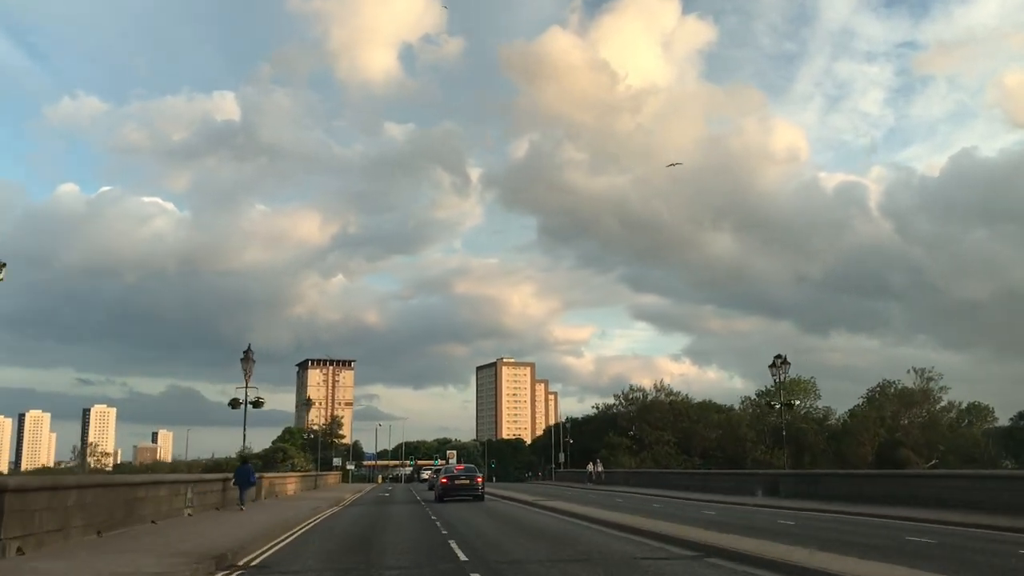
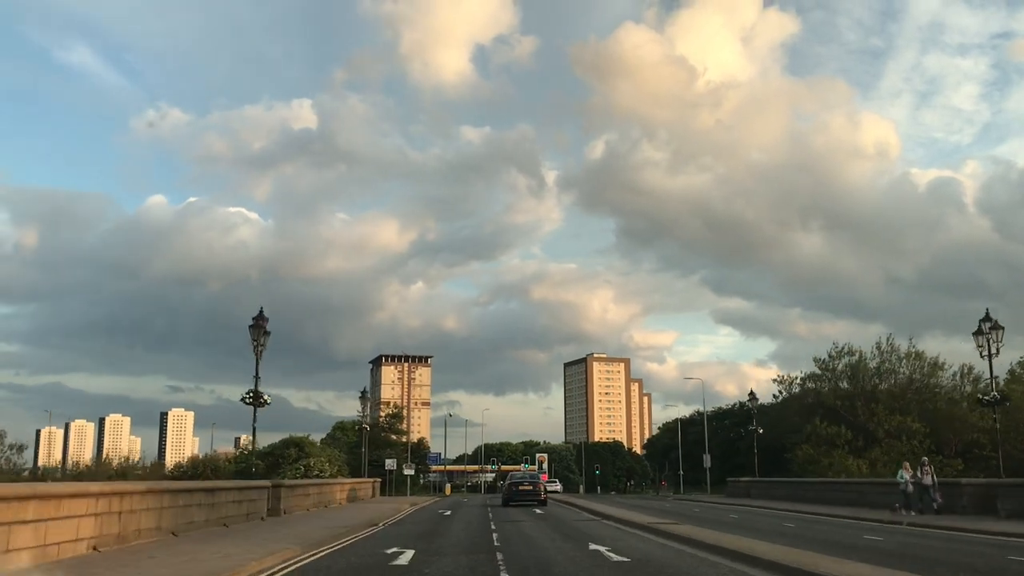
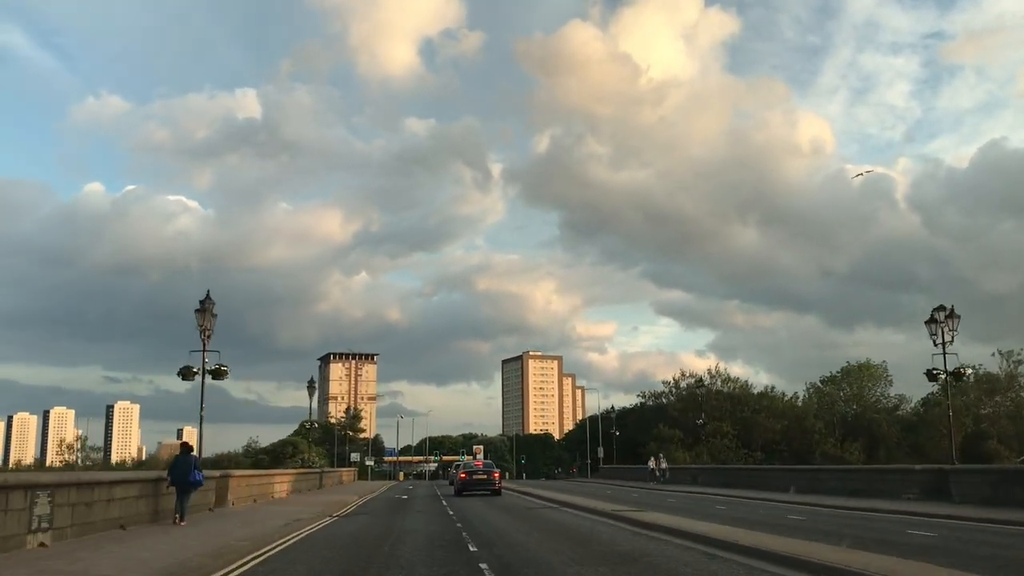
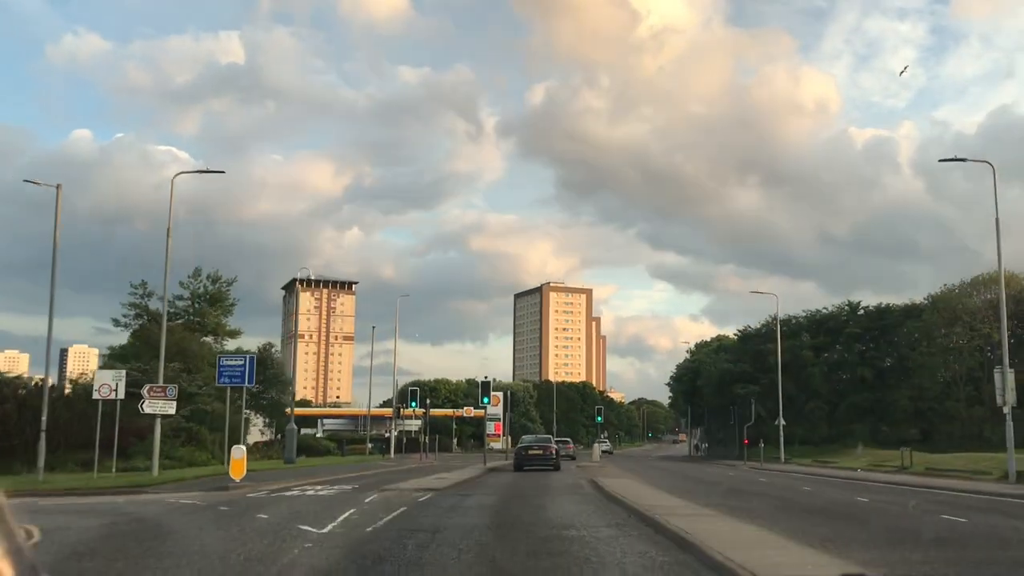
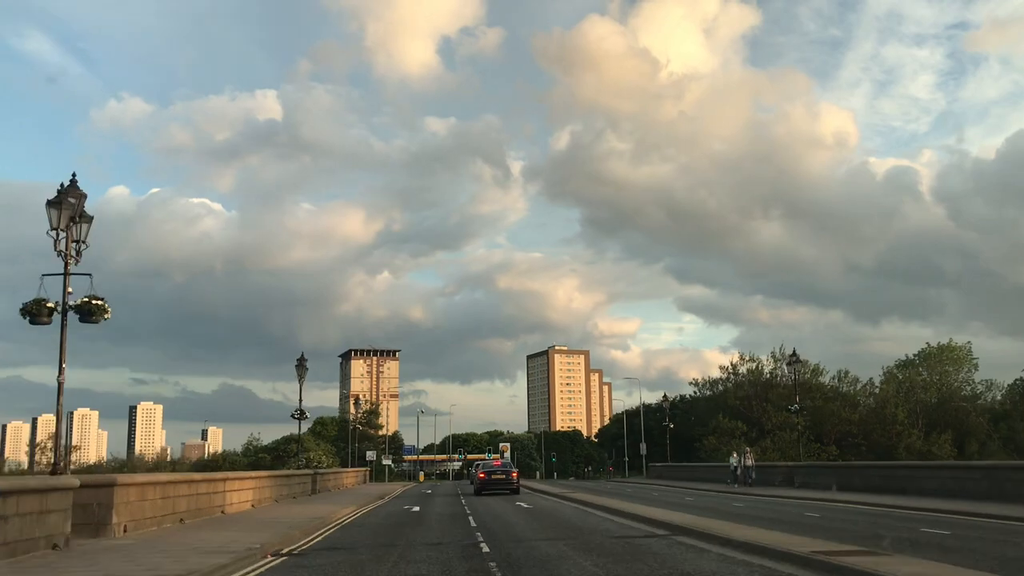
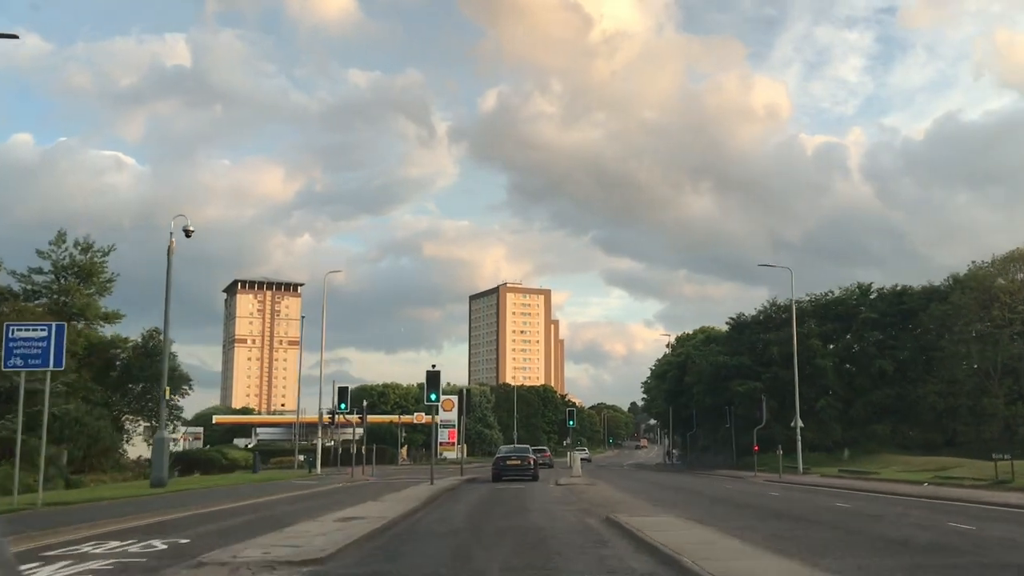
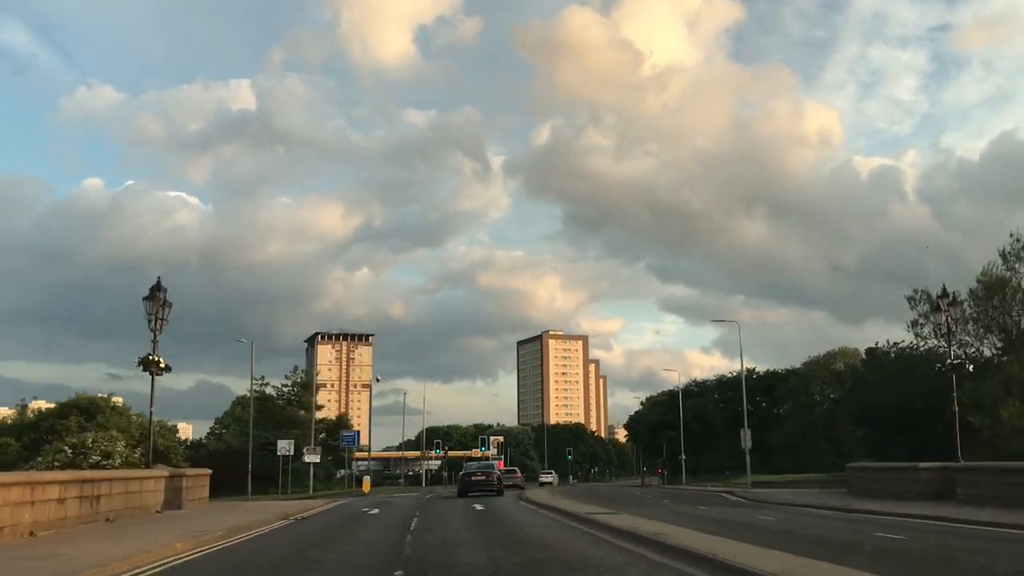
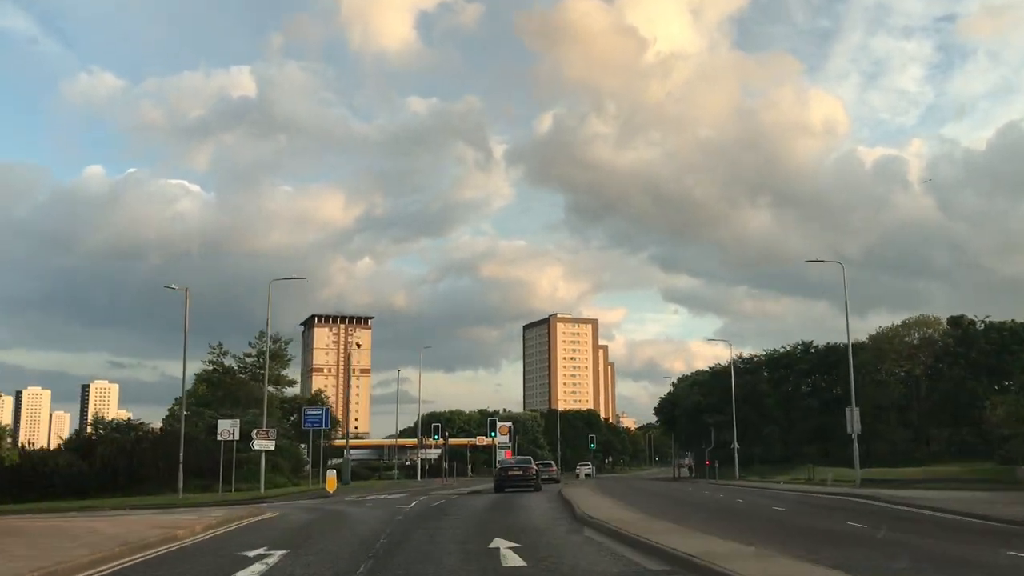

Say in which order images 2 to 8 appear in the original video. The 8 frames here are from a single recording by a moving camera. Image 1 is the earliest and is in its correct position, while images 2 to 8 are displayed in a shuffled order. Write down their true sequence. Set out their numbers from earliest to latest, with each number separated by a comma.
3, 5, 2, 7, 8, 4, 6
